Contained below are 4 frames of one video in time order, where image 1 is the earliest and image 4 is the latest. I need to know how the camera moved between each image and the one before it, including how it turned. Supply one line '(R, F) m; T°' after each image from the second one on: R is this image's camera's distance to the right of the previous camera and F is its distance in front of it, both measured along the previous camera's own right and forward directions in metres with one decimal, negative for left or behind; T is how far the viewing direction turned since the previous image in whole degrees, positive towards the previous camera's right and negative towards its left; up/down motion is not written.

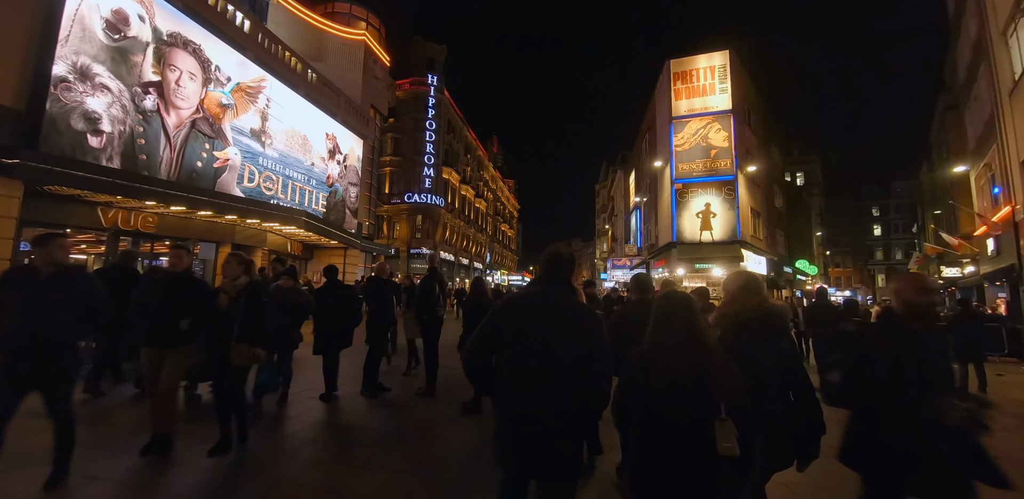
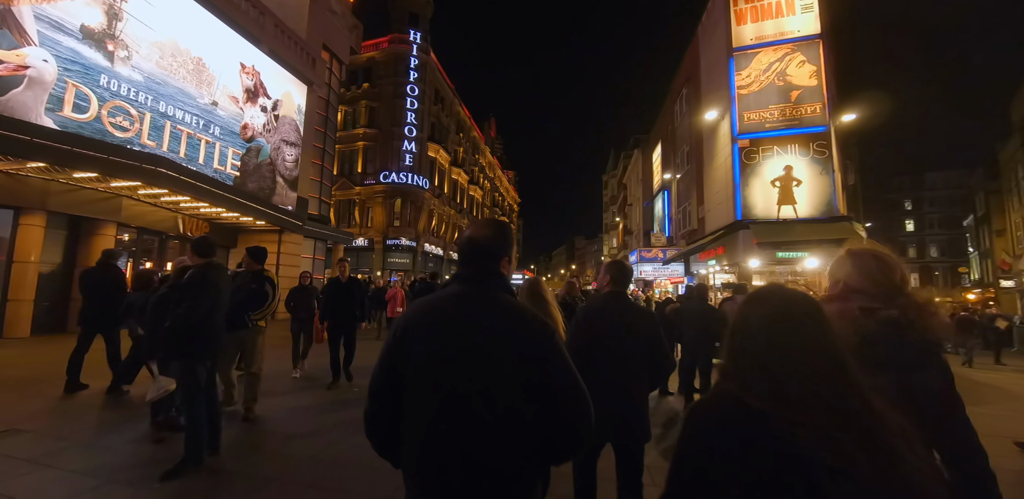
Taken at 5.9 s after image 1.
(+0.1, +6.5) m; 0°
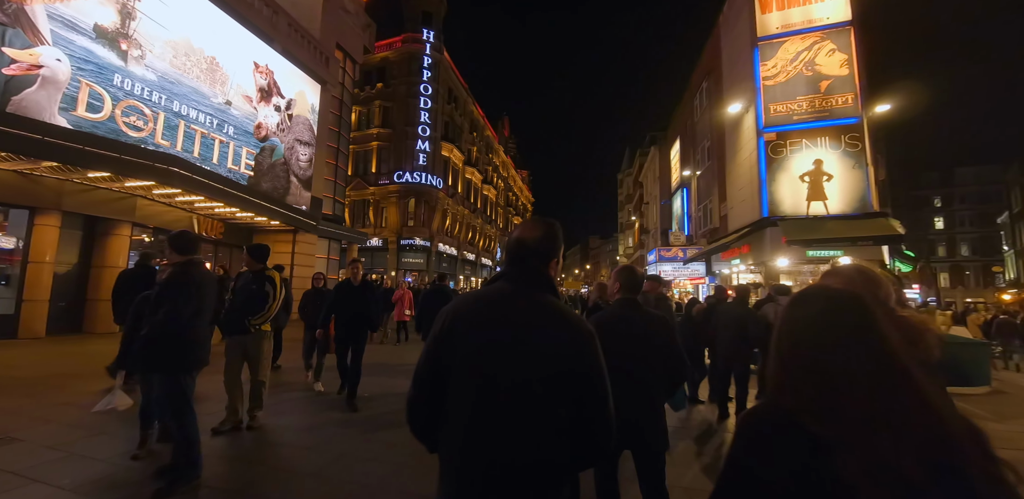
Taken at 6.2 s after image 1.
(-0.1, +0.4) m; -2°
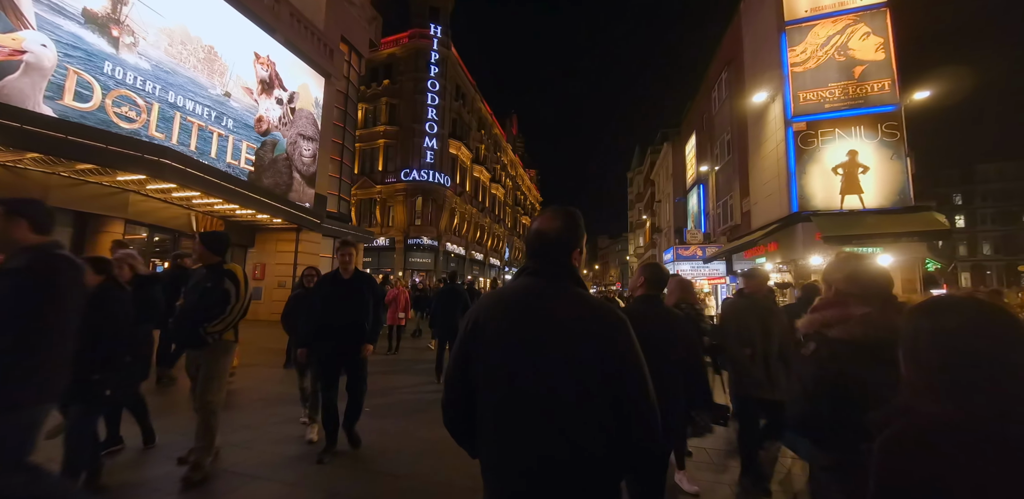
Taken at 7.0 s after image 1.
(-0.2, +0.8) m; -1°
